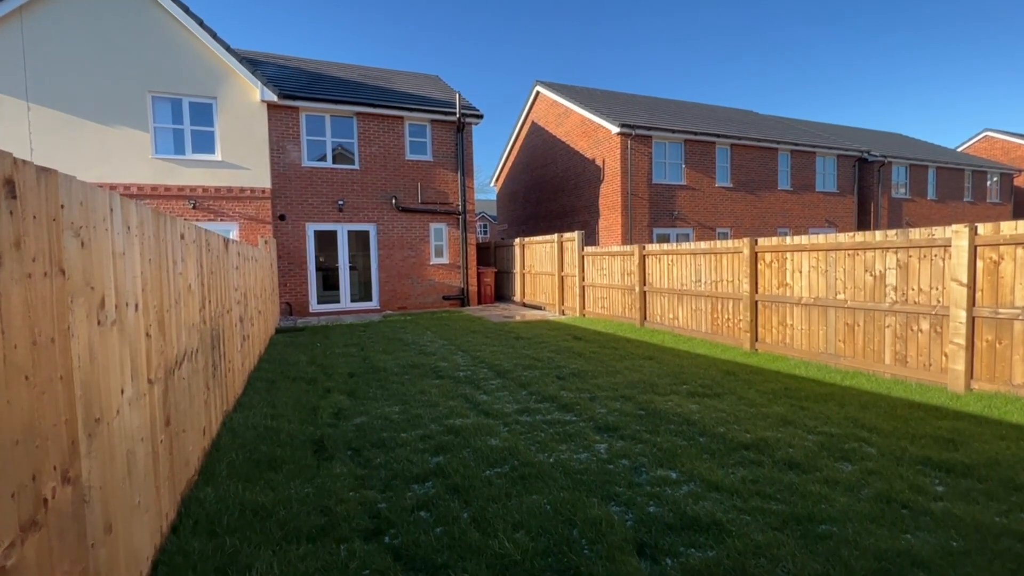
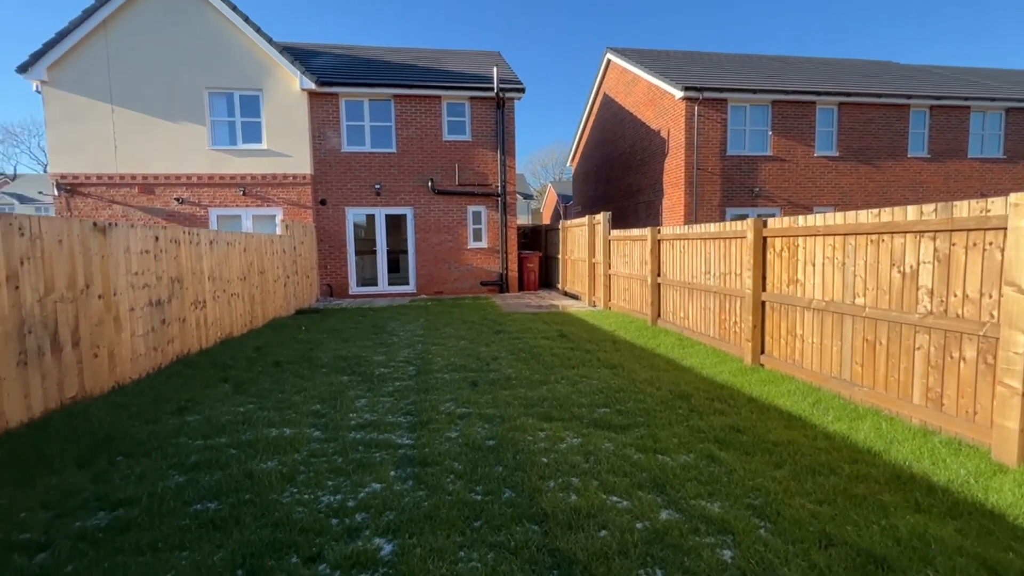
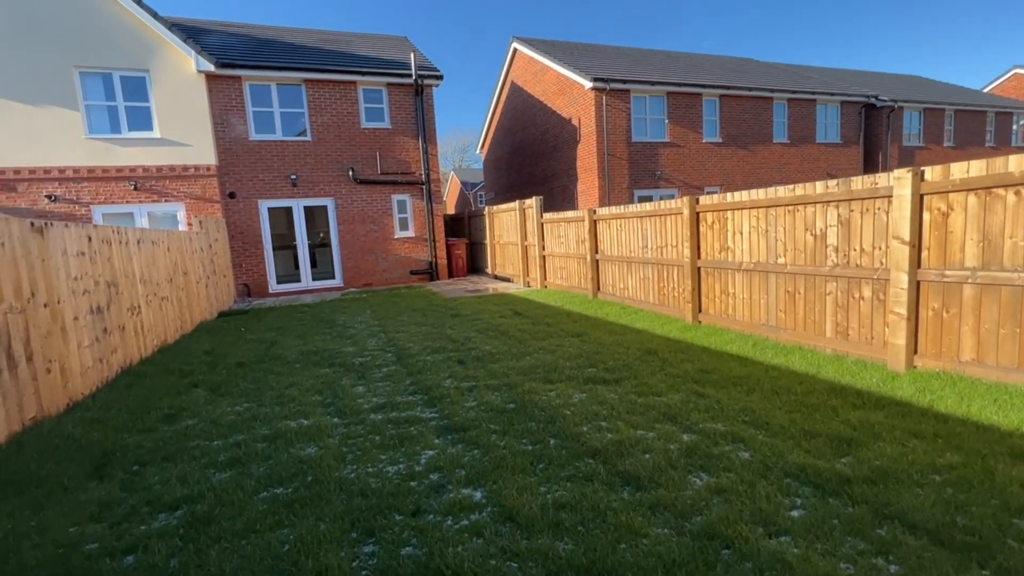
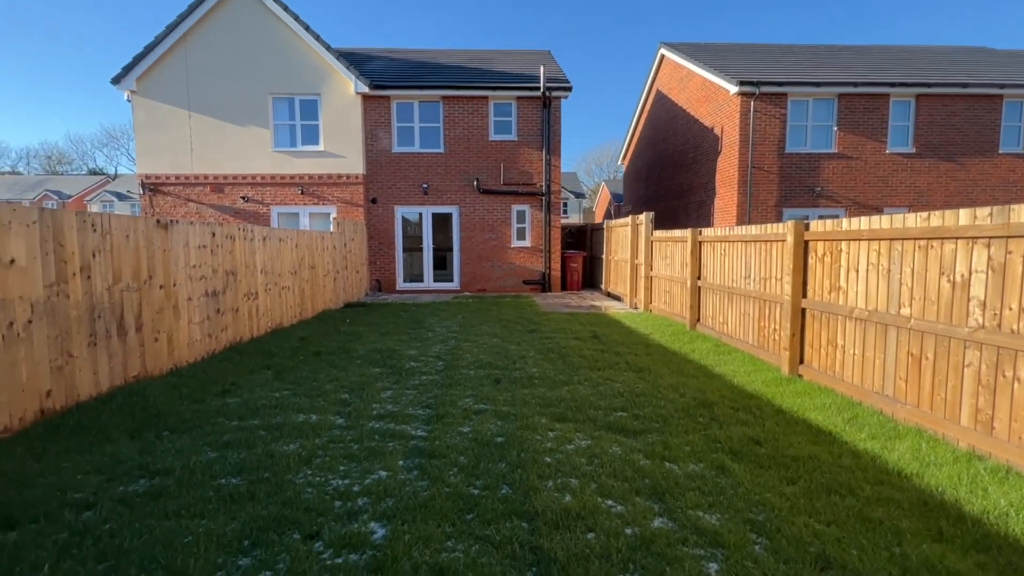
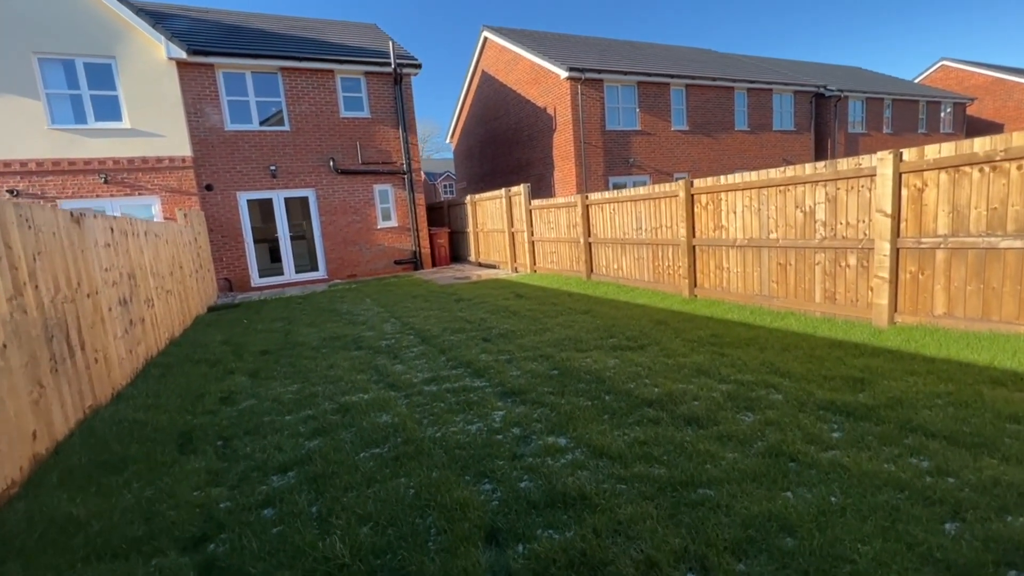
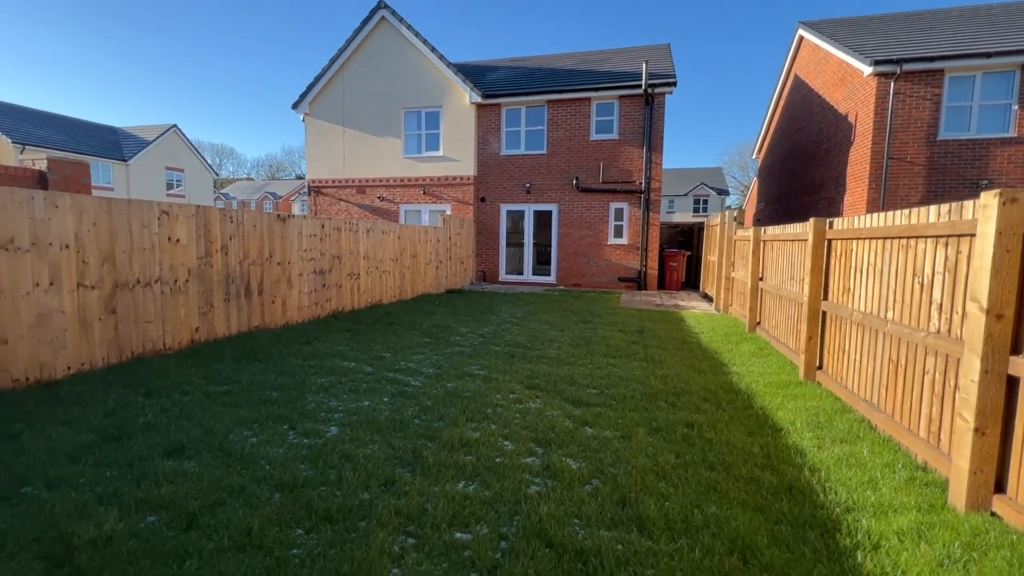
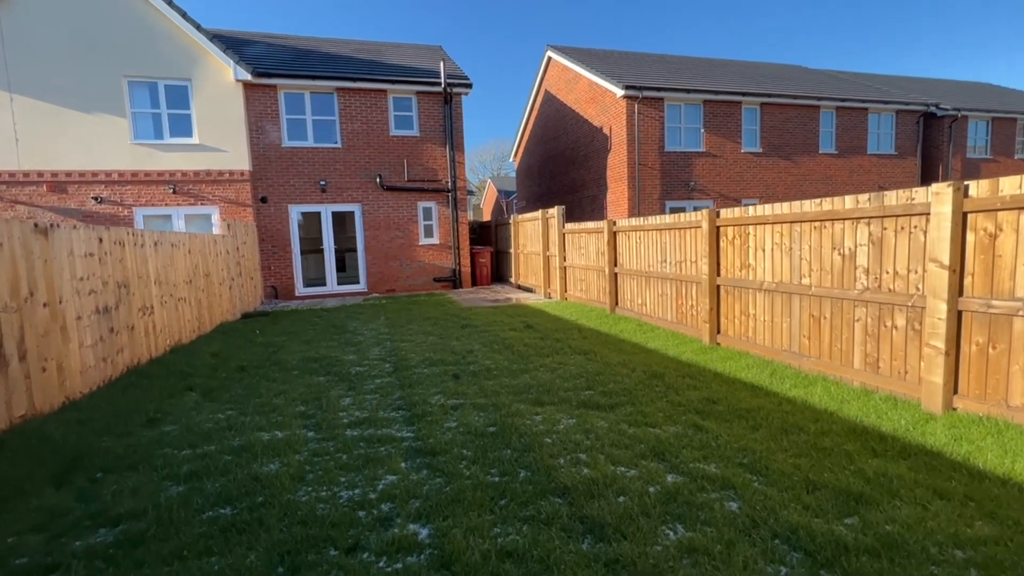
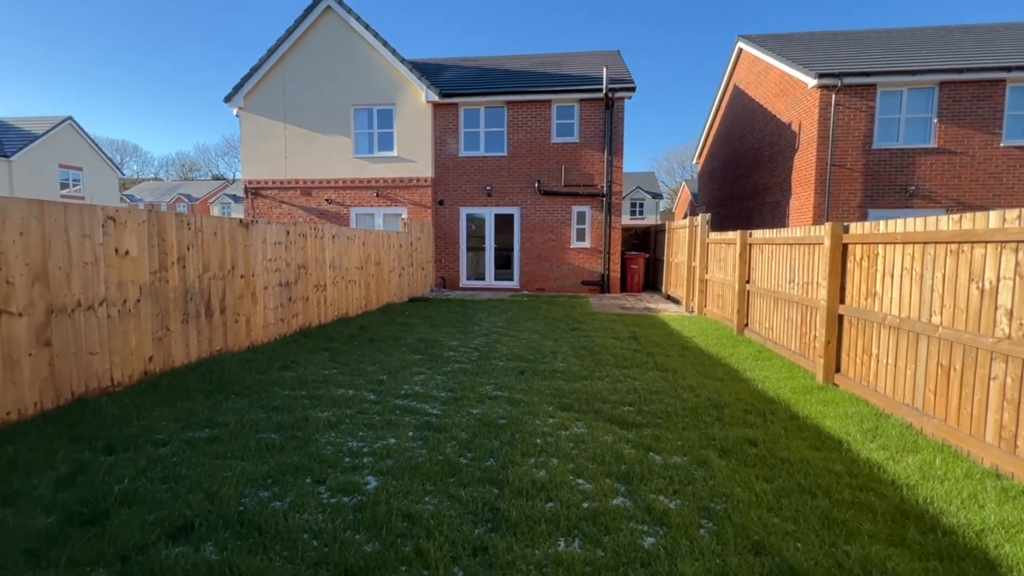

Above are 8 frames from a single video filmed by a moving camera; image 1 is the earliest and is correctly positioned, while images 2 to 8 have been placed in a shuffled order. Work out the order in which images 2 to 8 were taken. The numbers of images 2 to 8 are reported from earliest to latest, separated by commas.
5, 3, 7, 2, 4, 8, 6
